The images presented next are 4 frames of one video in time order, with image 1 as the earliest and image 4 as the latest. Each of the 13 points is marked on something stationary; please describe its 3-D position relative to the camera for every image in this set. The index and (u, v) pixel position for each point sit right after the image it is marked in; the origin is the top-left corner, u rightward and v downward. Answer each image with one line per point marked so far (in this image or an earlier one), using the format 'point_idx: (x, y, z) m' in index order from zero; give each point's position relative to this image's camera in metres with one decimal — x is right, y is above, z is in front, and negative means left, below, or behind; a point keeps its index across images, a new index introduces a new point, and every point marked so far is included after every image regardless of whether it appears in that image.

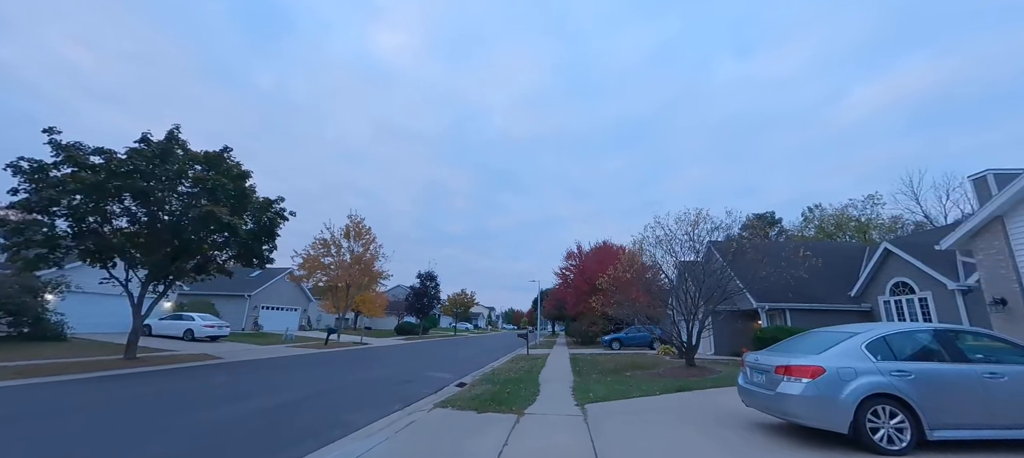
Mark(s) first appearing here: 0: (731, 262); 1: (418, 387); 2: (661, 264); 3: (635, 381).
0: (+9.2, -1.3, +17.1) m
1: (-2.7, -4.5, +11.6) m
2: (+6.9, -1.6, +18.9) m
3: (+3.5, -4.4, +11.8) m
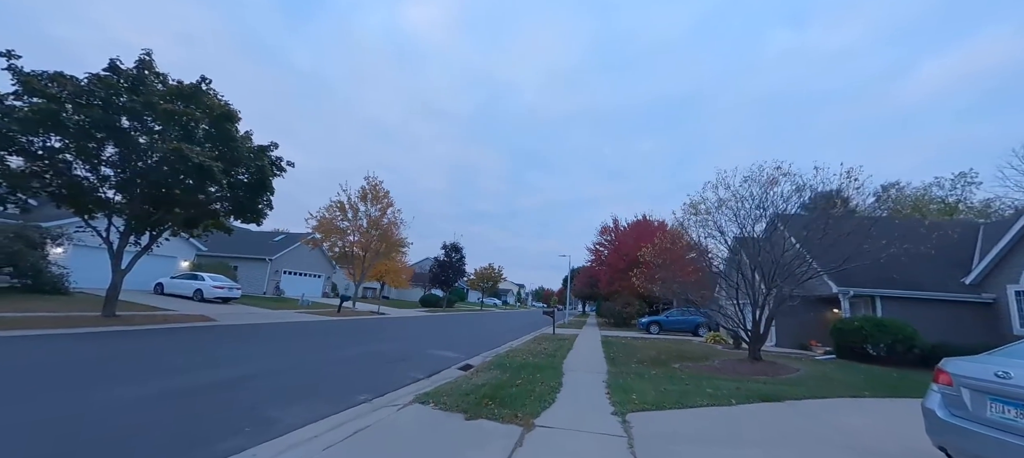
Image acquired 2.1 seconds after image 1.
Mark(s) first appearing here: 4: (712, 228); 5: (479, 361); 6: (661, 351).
0: (+10.0, -0.1, +13.6) m
1: (-2.3, -3.2, +9.3) m
2: (+7.9, -0.2, +15.5) m
3: (+3.9, -3.2, +8.9) m
4: (+7.7, +0.2, +15.4) m
5: (-0.9, -3.5, +11.0) m
6: (+5.5, -4.4, +15.1) m
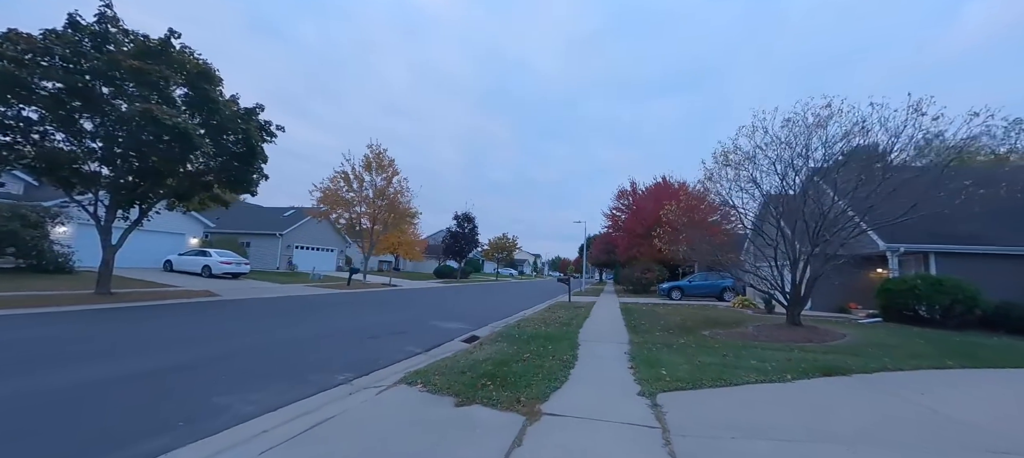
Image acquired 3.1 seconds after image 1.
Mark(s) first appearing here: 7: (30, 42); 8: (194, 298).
0: (+10.3, +1.4, +12.0) m
1: (-2.1, -2.3, +8.4) m
2: (+8.2, +1.3, +14.0) m
3: (+4.0, -2.2, +7.8) m
4: (+8.0, +1.7, +13.8) m
5: (-0.6, -2.5, +10.0) m
6: (+5.9, -3.0, +13.9) m
7: (-12.7, +5.0, +10.9) m
8: (-11.8, -2.6, +15.3) m
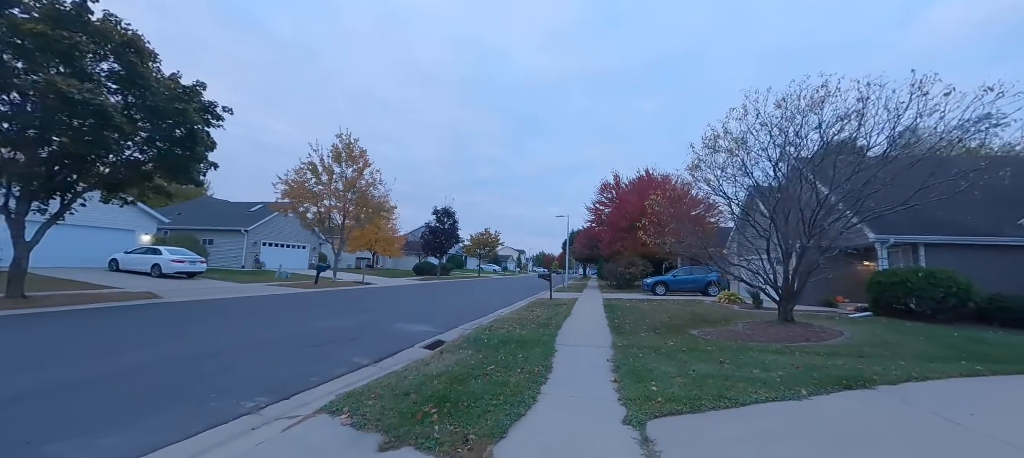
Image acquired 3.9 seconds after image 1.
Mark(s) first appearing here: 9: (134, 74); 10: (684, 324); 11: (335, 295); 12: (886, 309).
0: (+9.5, +1.7, +11.2) m
1: (-2.7, -2.1, +7.2) m
2: (+7.4, +1.6, +13.2) m
3: (+3.5, -2.0, +6.8) m
4: (+7.2, +2.0, +13.0) m
5: (-1.3, -2.3, +8.9) m
6: (+5.1, -2.7, +13.1) m
7: (-13.4, +5.1, +9.3) m
8: (-12.7, -2.4, +13.7) m
9: (-10.2, +4.2, +11.5) m
10: (+4.6, -2.5, +10.9) m
11: (-7.9, -2.9, +18.2) m
12: (+12.3, -2.6, +13.5) m
